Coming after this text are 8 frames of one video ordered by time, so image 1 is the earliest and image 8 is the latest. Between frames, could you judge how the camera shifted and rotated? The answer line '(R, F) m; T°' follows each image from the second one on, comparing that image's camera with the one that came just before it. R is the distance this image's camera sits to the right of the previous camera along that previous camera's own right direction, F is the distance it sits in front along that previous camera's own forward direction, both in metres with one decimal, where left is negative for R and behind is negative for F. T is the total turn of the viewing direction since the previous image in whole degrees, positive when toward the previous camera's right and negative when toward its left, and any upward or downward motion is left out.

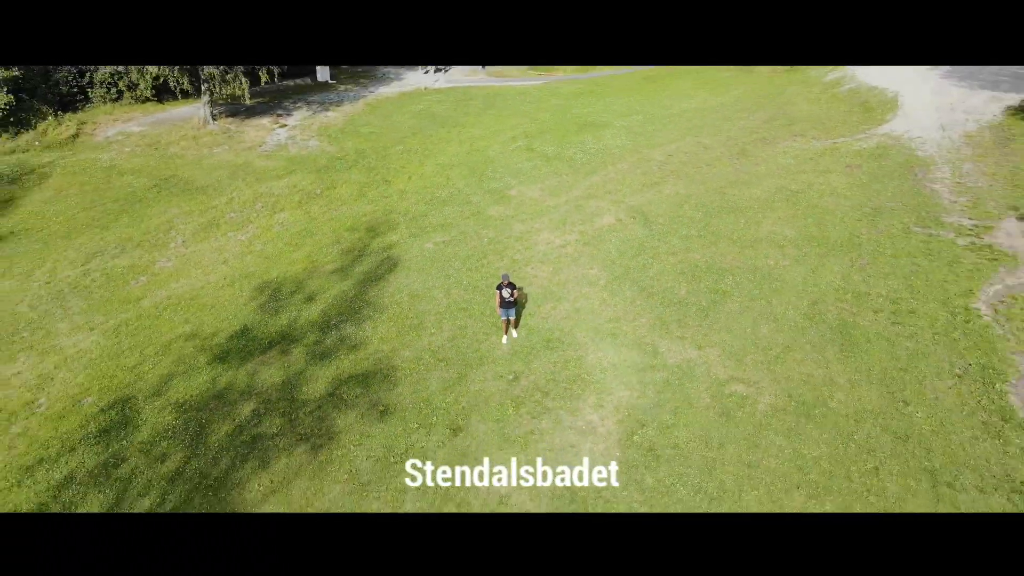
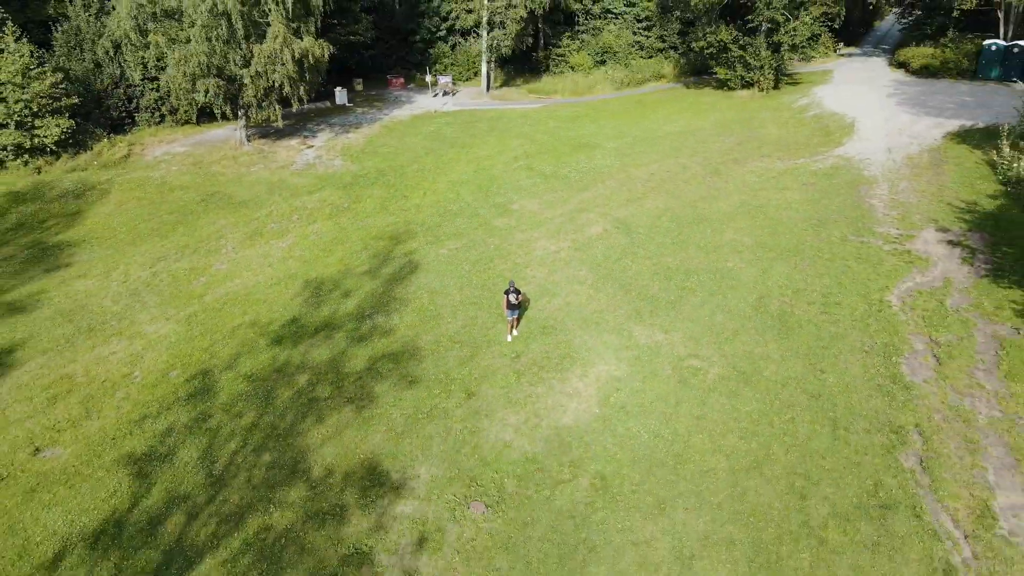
(0.0, -2.6) m; 0°
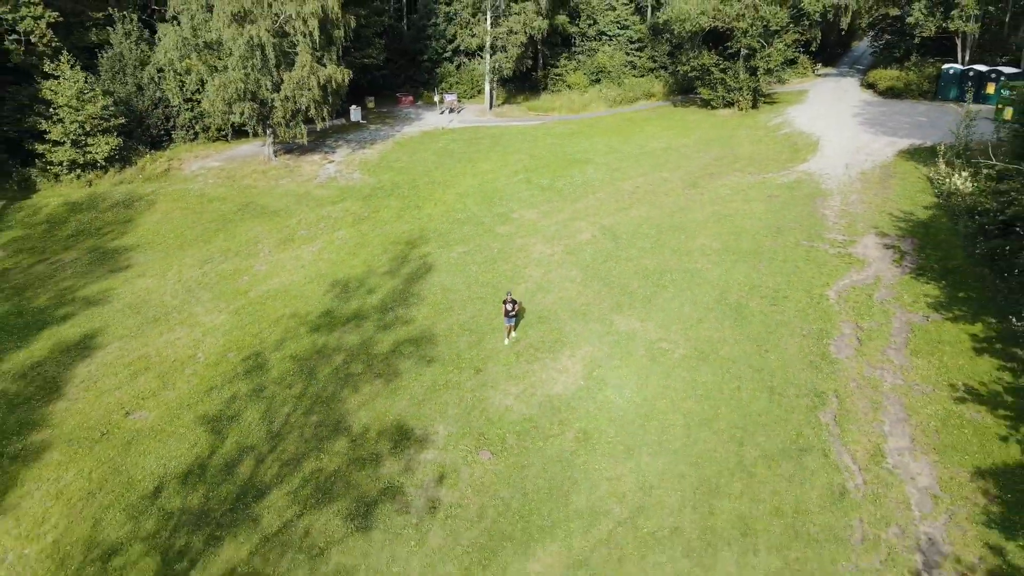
(0.0, -2.6) m; 0°
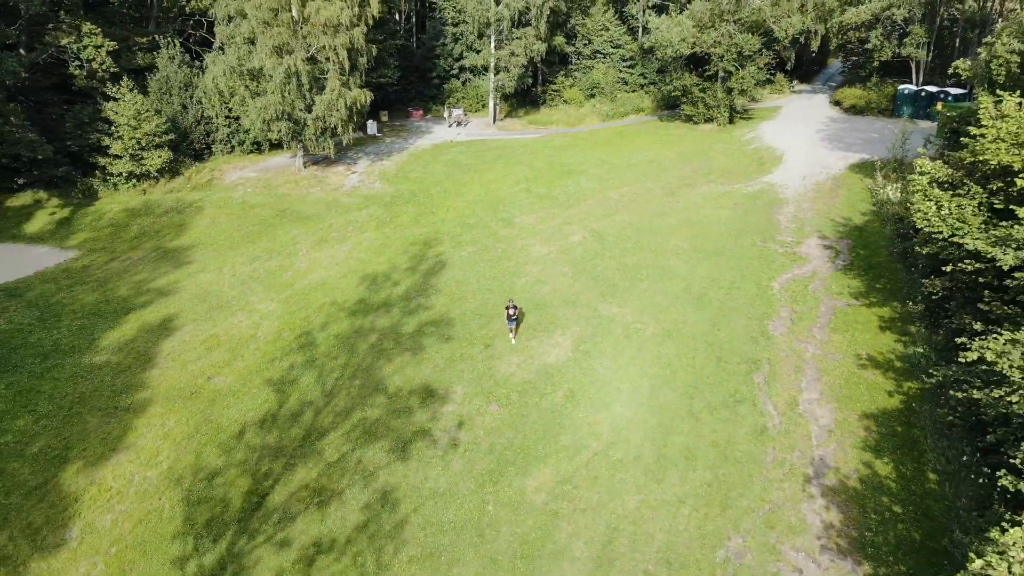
(0.0, -3.6) m; 0°
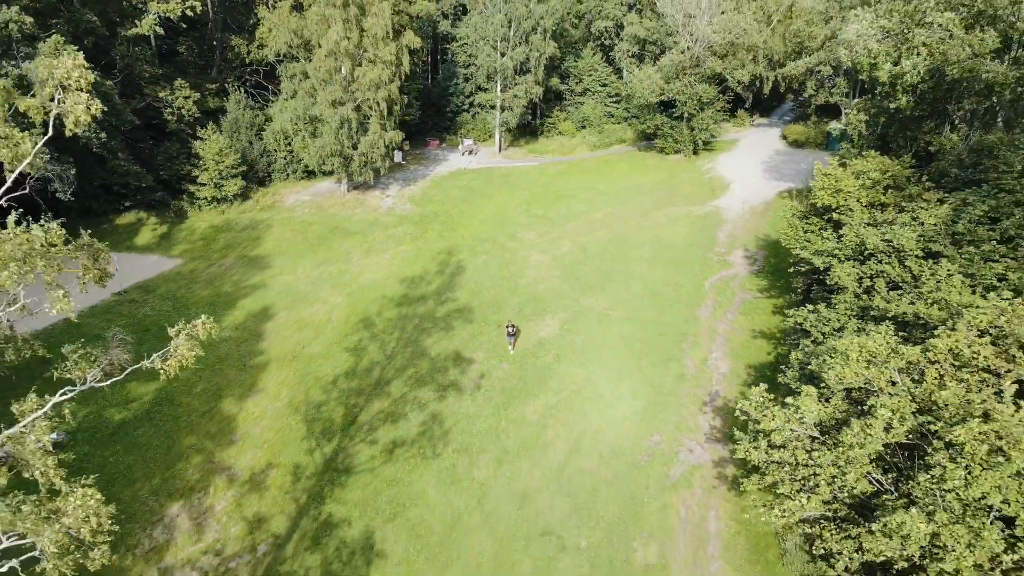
(-0.1, -7.4) m; 0°
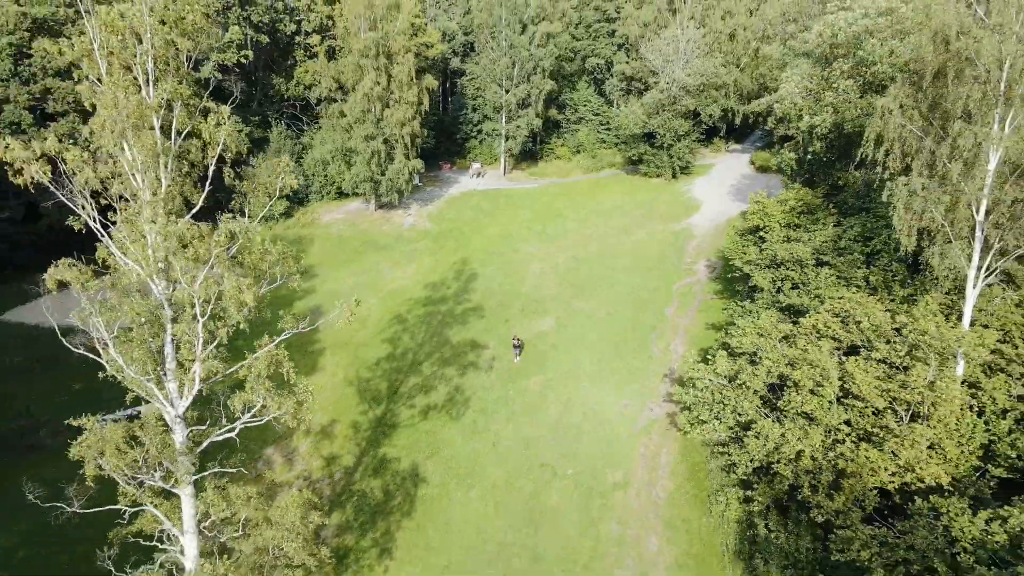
(-0.2, -6.4) m; 0°
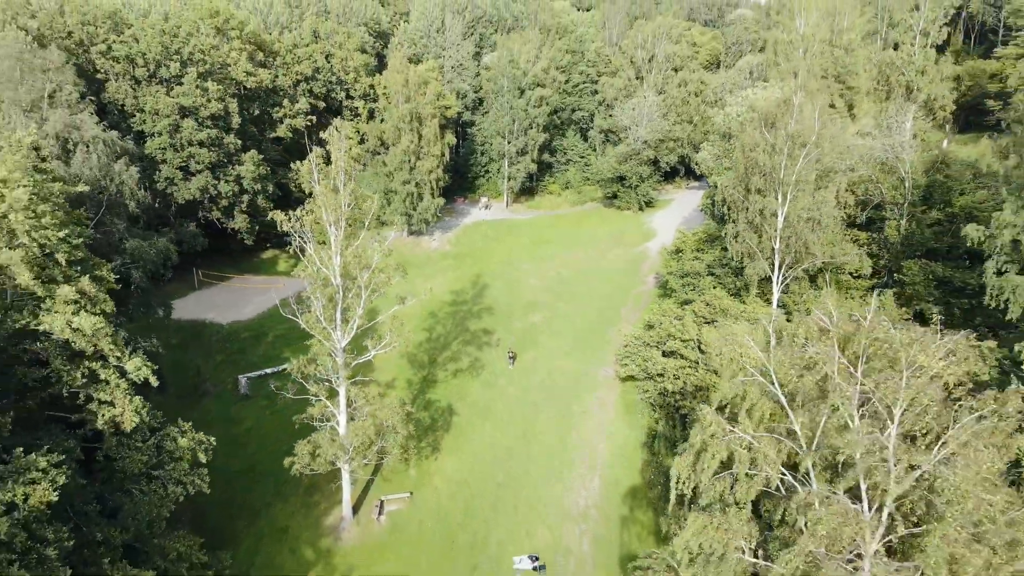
(0.0, -13.0) m; 0°
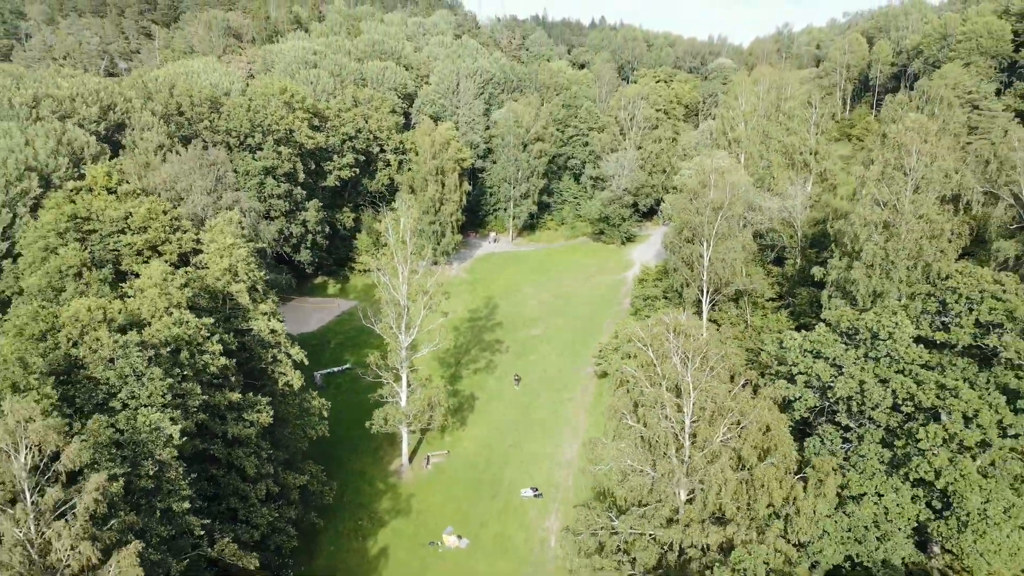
(-0.4, -12.9) m; 0°
